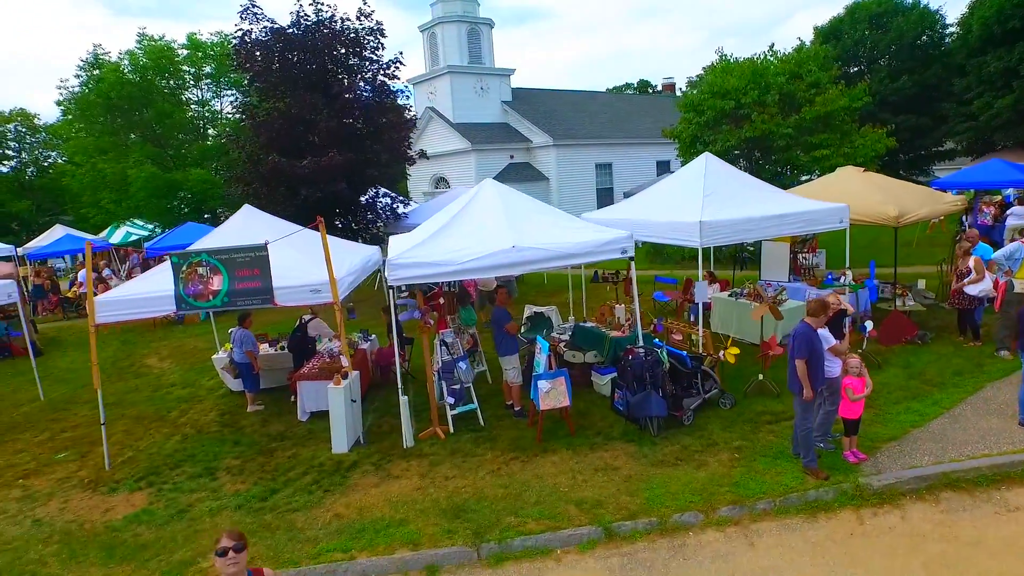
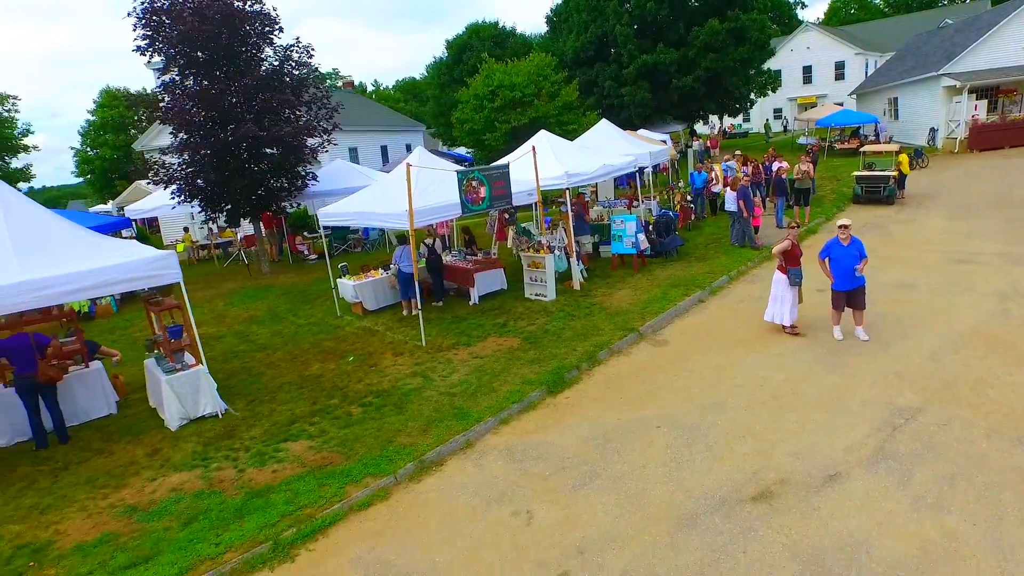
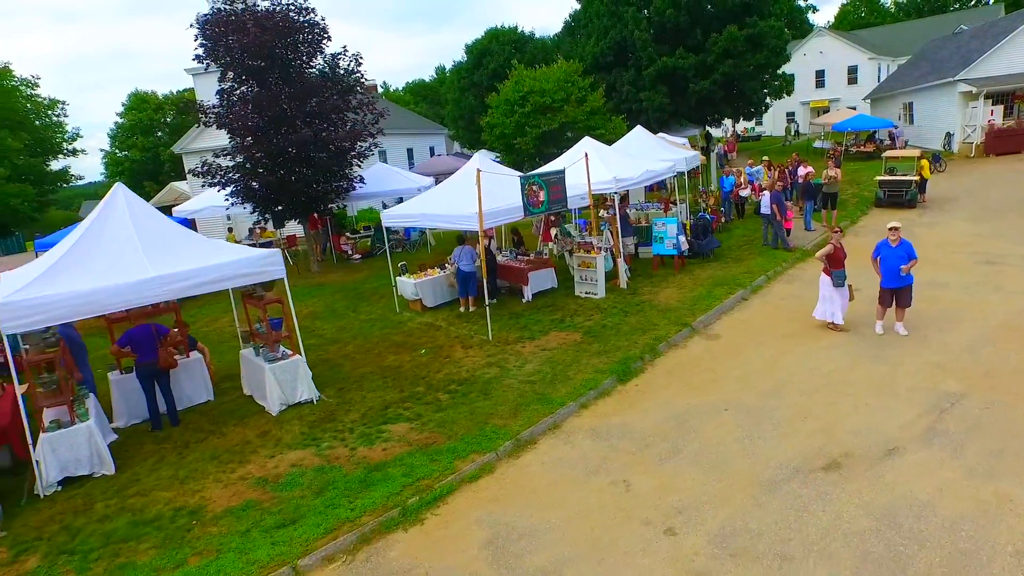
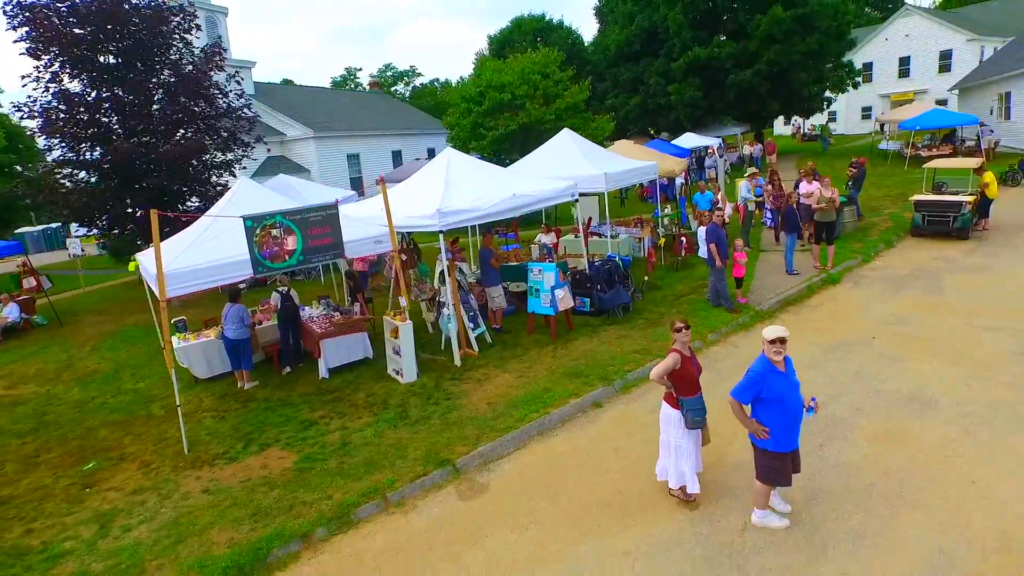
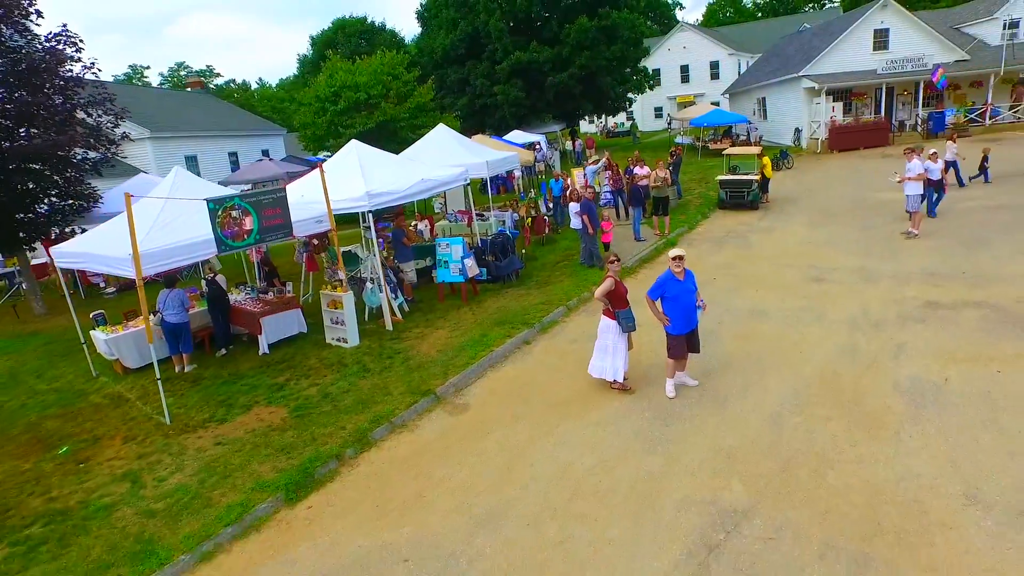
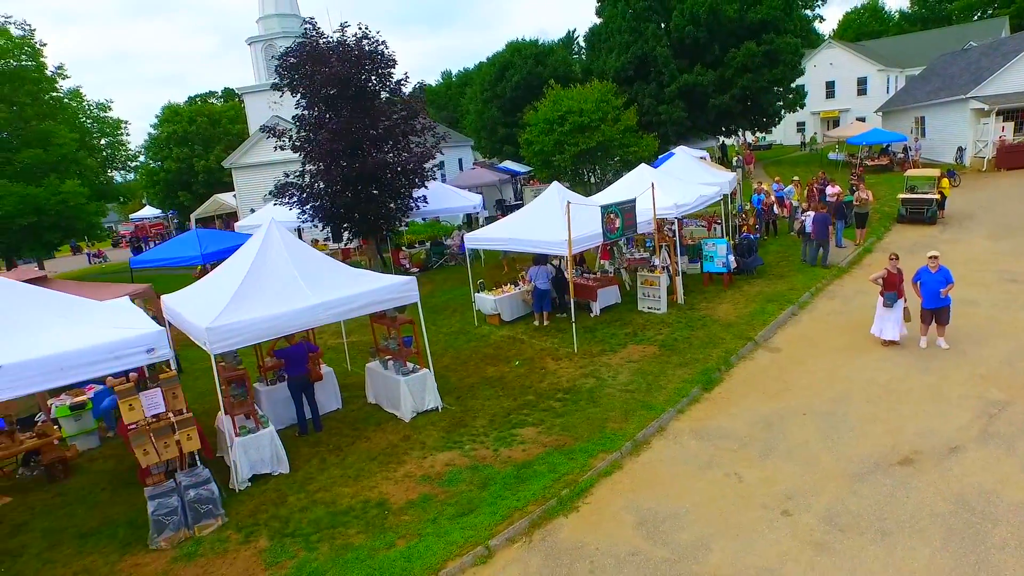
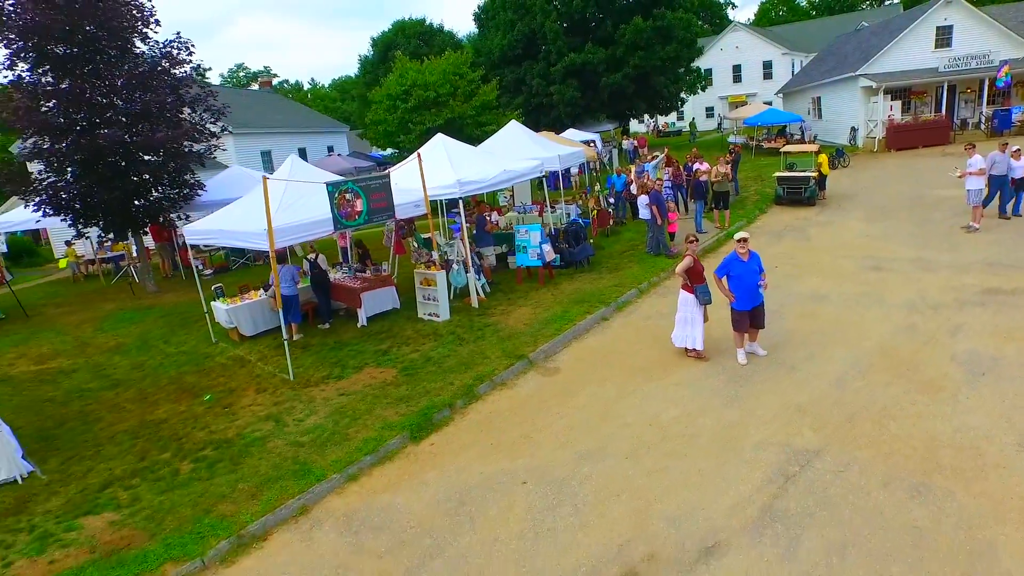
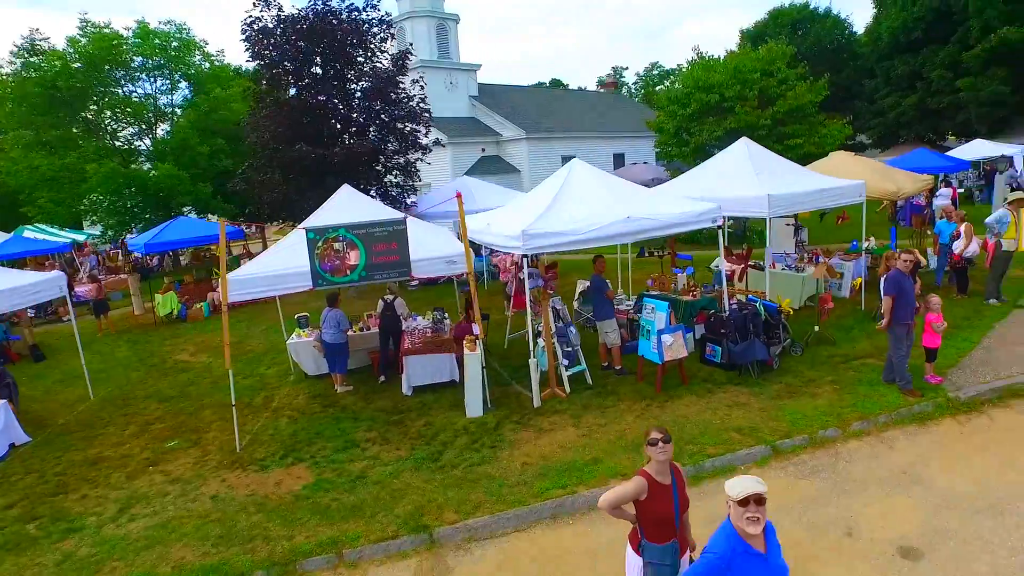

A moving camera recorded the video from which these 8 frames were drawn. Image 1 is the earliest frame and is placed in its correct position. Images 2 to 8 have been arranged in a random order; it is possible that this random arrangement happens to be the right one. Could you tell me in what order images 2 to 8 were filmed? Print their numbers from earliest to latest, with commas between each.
8, 4, 5, 7, 2, 3, 6
